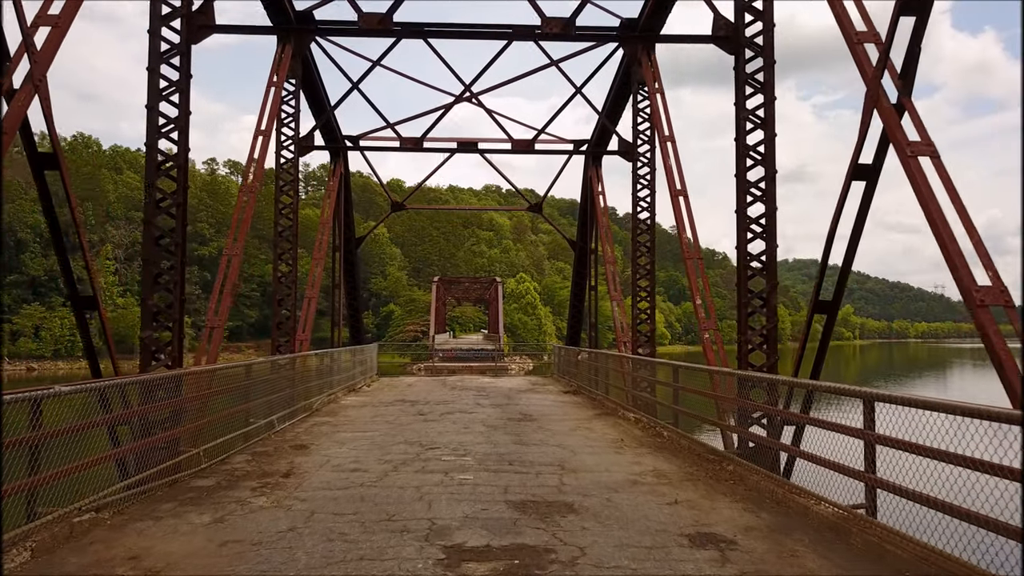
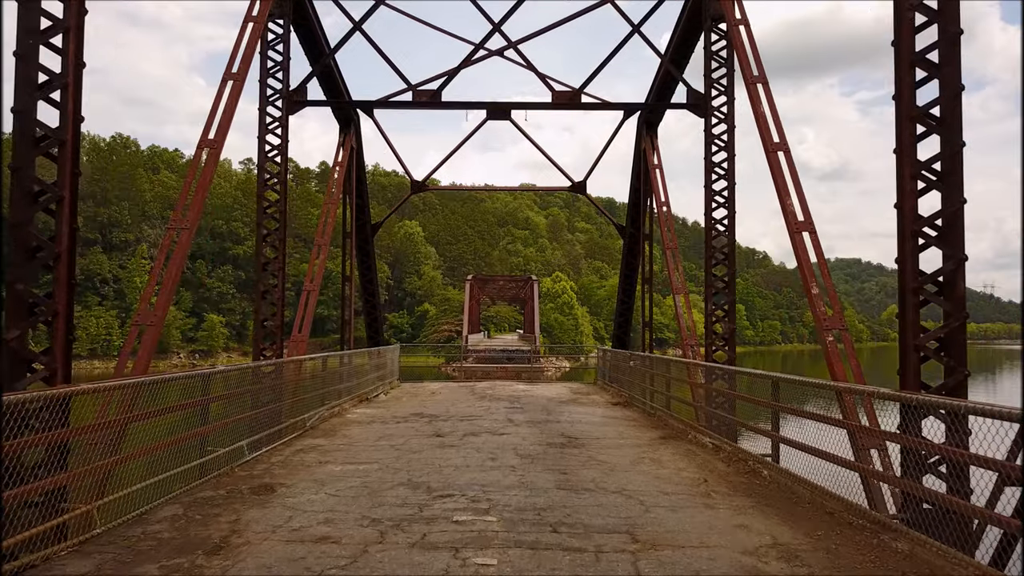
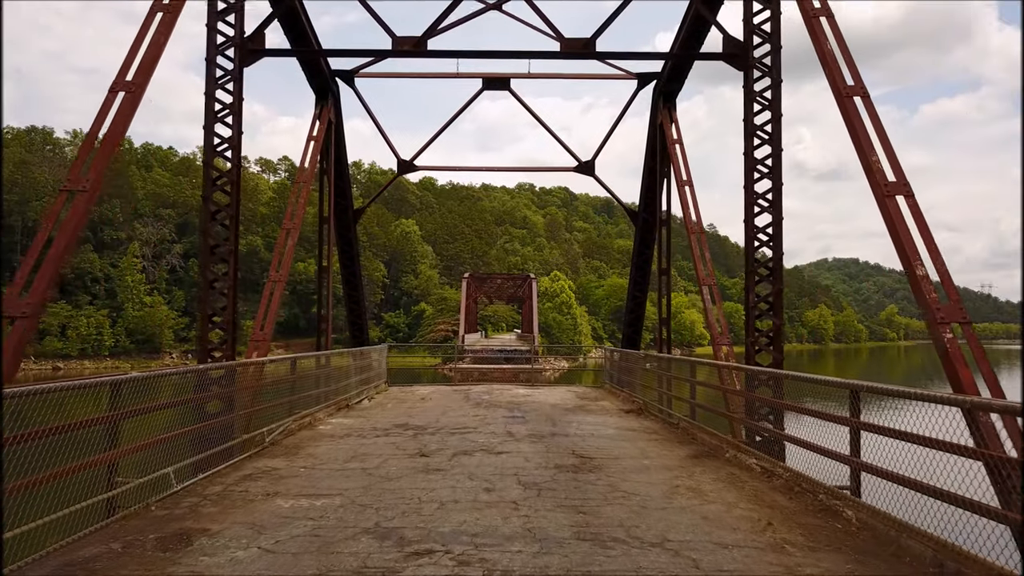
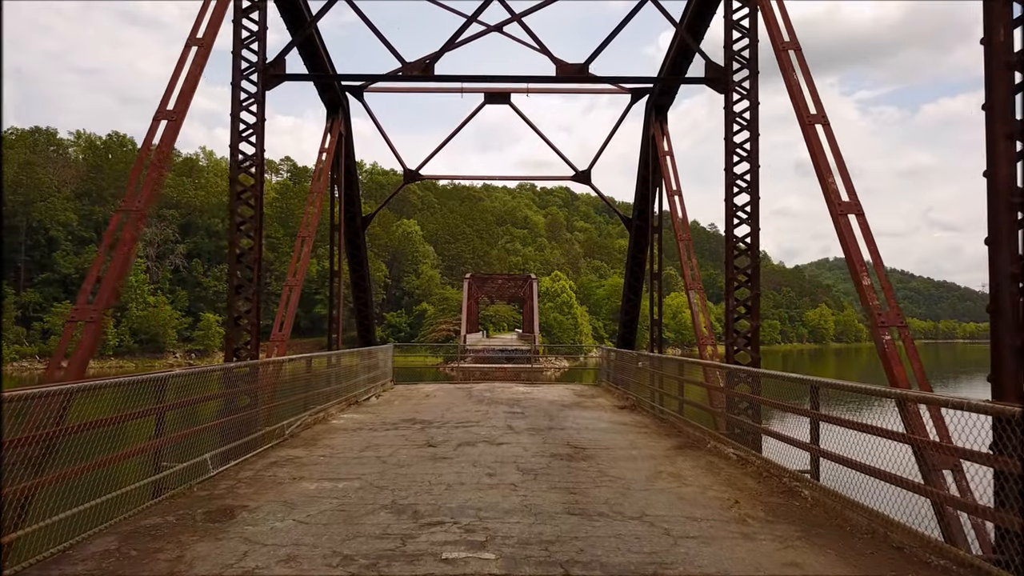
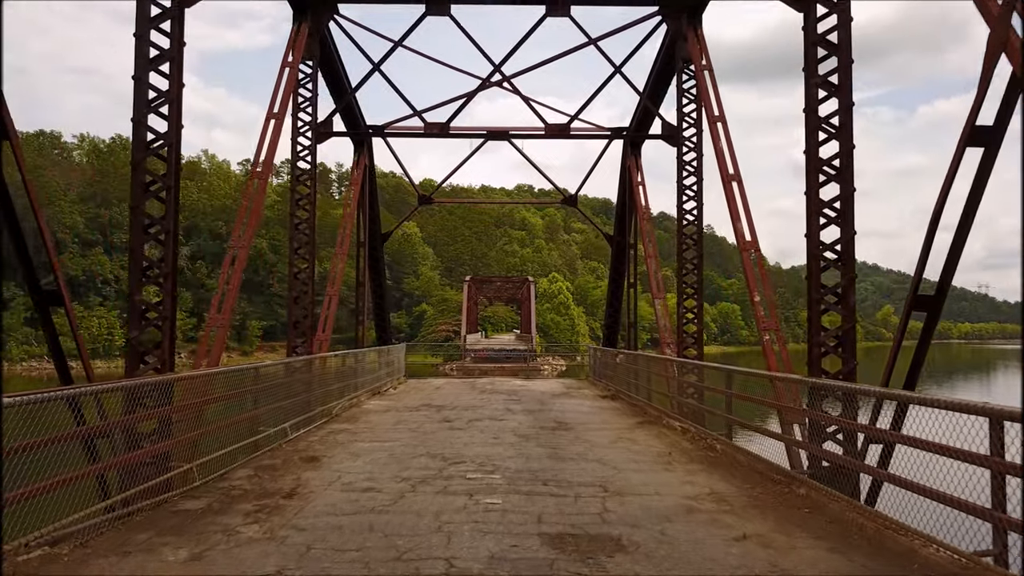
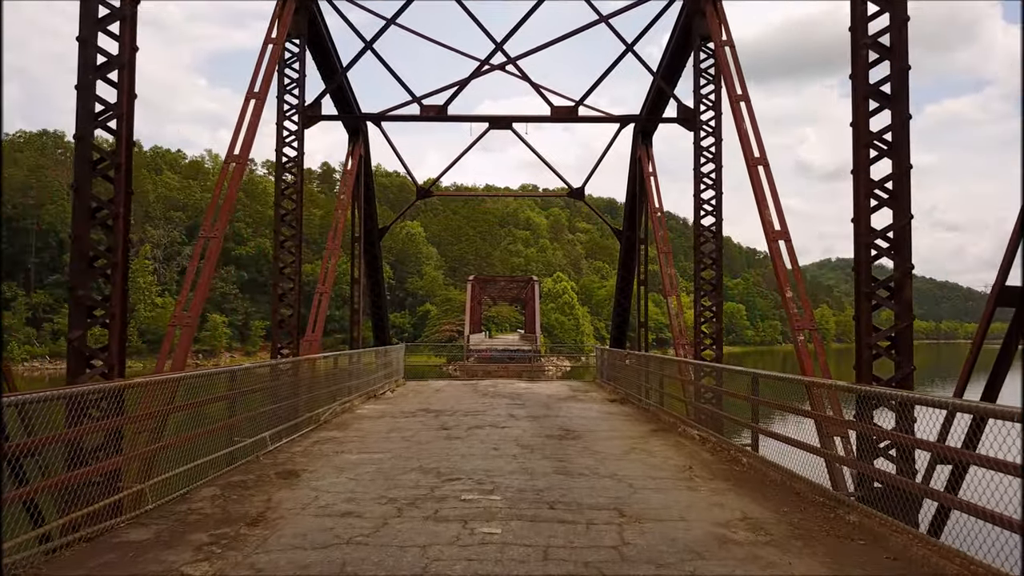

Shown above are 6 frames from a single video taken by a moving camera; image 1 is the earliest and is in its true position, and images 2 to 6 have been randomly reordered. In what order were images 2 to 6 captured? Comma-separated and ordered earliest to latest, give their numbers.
5, 6, 2, 4, 3
